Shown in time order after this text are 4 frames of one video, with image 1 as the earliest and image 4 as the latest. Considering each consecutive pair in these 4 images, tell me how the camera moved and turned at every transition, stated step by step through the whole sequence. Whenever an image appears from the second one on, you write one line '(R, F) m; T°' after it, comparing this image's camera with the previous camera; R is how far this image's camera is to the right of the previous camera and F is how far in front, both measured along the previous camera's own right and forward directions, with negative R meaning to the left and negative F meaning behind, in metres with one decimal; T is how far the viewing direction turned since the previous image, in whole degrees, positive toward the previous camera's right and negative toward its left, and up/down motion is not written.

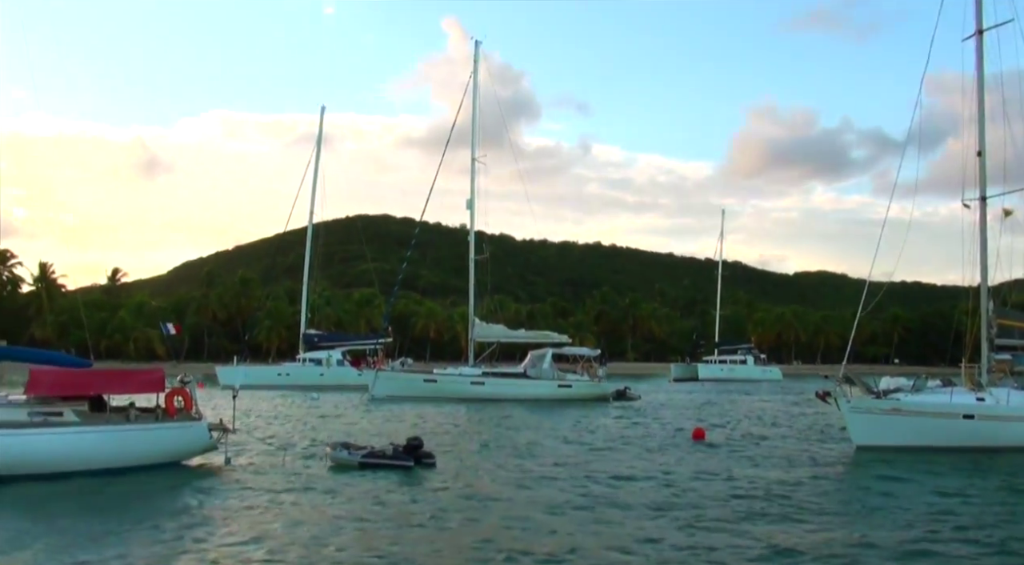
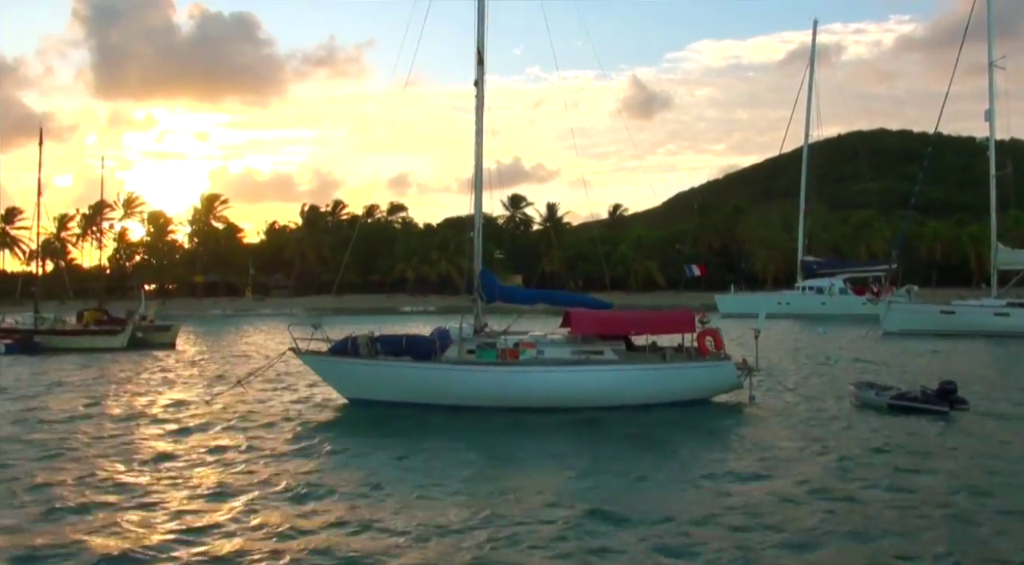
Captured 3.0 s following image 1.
(-1.0, +1.3) m; -29°
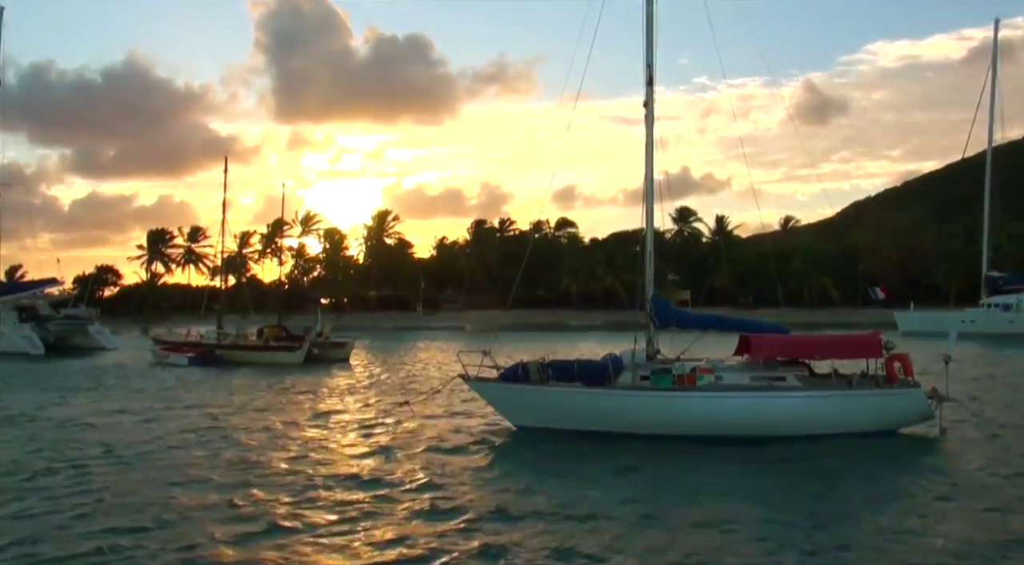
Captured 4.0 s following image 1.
(-0.5, +0.7) m; -9°
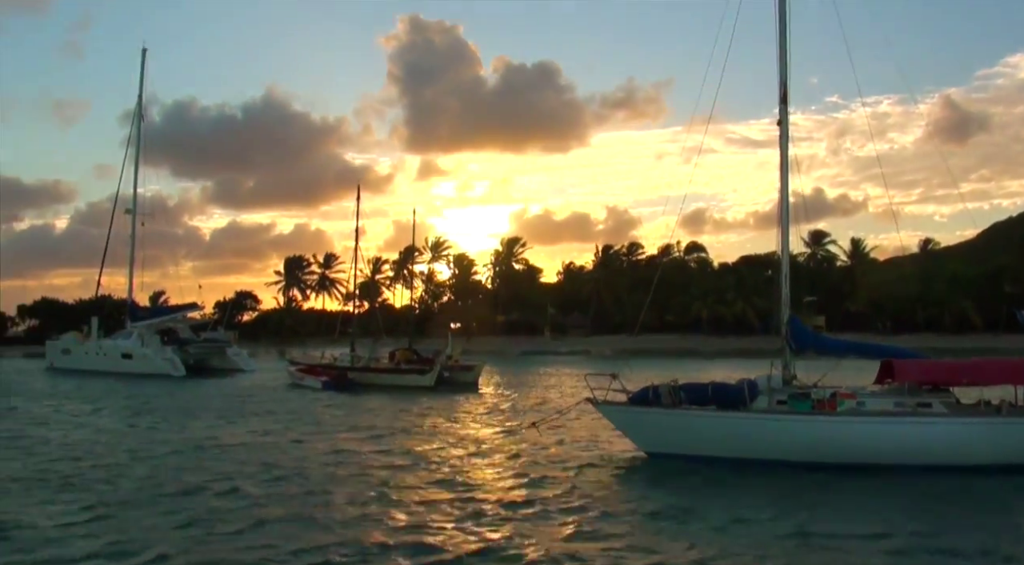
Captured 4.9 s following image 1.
(-0.4, -0.2) m; -7°
